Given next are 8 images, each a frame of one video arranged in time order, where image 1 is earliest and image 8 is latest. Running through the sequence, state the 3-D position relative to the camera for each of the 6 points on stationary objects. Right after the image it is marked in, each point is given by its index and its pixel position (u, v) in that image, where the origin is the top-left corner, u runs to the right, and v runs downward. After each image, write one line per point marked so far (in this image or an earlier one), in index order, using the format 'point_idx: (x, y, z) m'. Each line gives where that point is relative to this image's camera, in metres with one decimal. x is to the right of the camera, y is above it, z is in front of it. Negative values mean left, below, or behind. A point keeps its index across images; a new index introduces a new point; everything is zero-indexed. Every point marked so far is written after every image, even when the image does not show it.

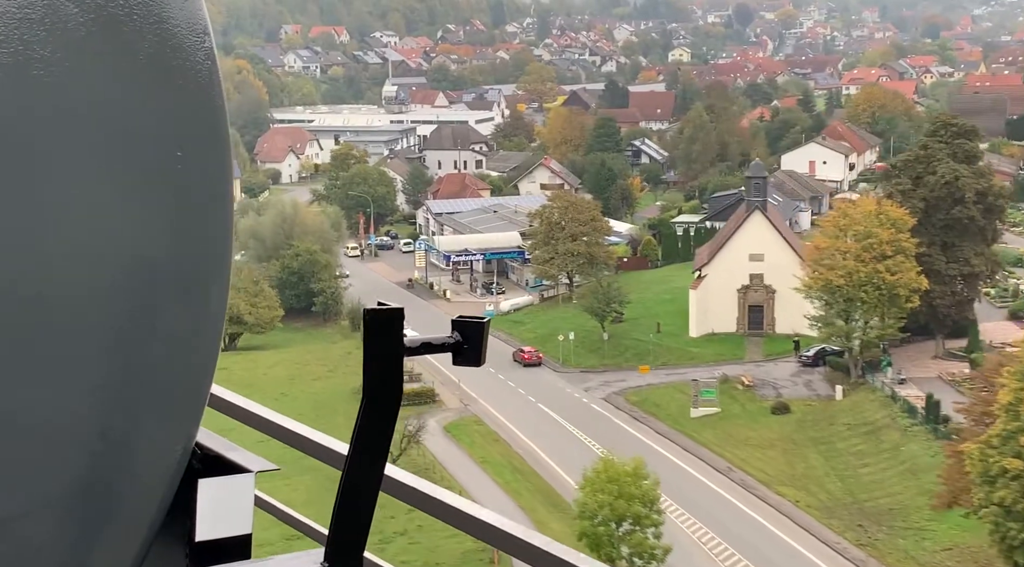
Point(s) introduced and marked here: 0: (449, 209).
0: (-0.5, +0.7, +14.6) m
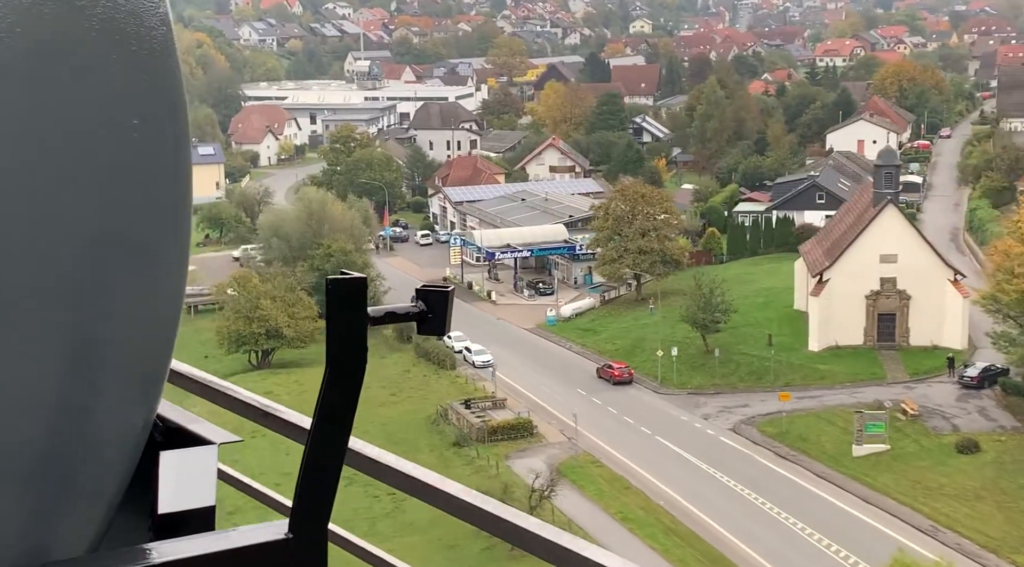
0: (-0.3, +0.7, +13.4) m
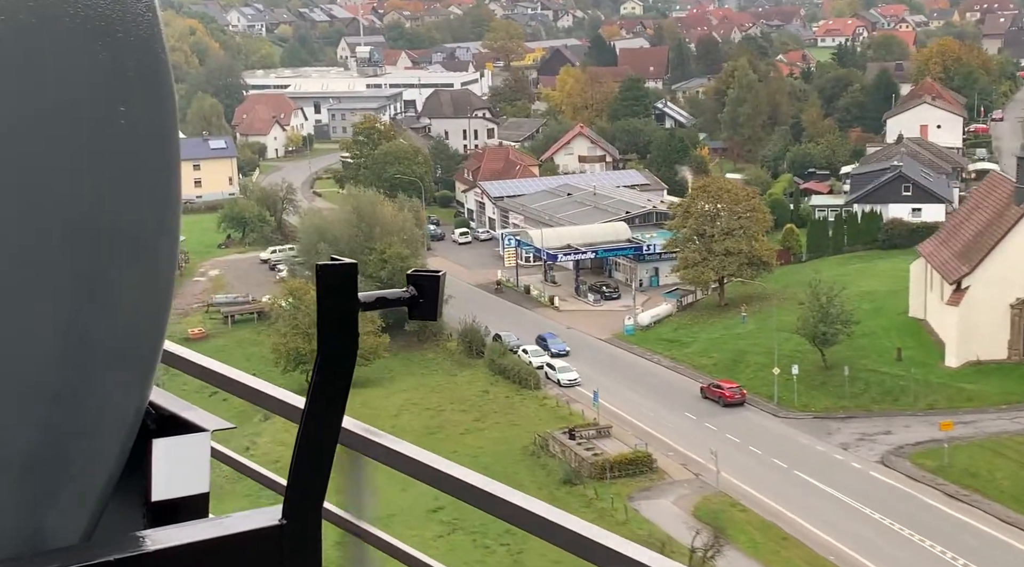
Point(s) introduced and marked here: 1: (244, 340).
0: (0.0, +0.7, +12.5) m
1: (-1.6, -0.3, +9.3) m
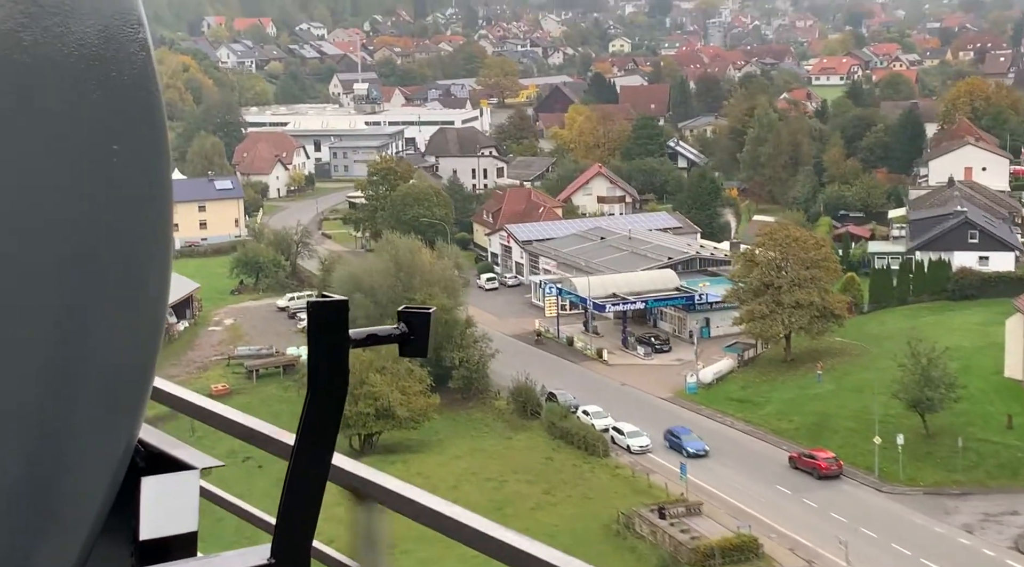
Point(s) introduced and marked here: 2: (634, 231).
0: (+0.2, +0.4, +11.9) m
1: (-1.4, -0.6, +8.7) m
2: (+0.9, +0.4, +11.7) m
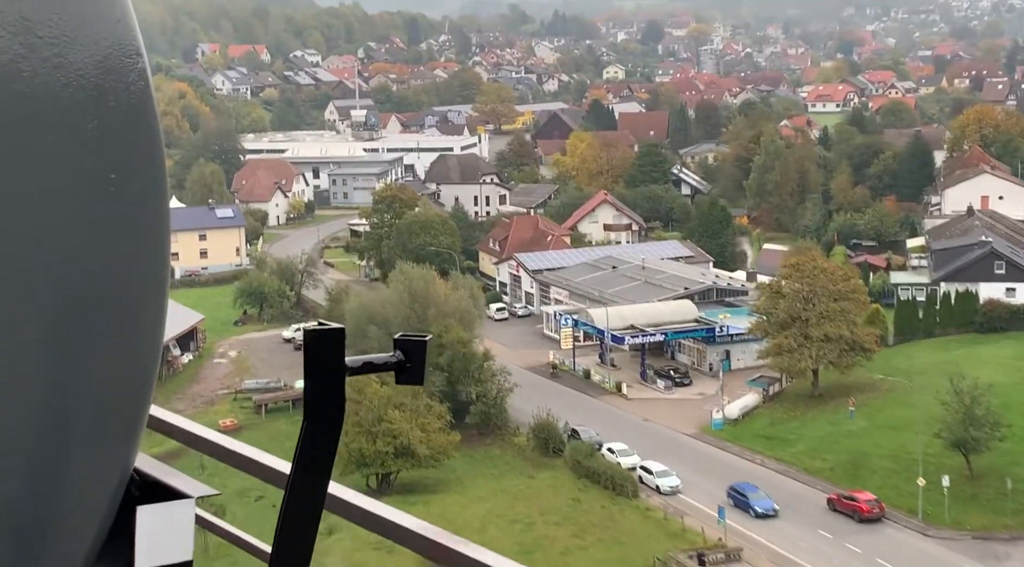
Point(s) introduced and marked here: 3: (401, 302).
0: (+0.3, +0.1, +11.7) m
1: (-1.3, -0.8, +8.4) m
2: (+1.0, +0.2, +11.5) m
3: (-0.6, -0.1, +8.4) m
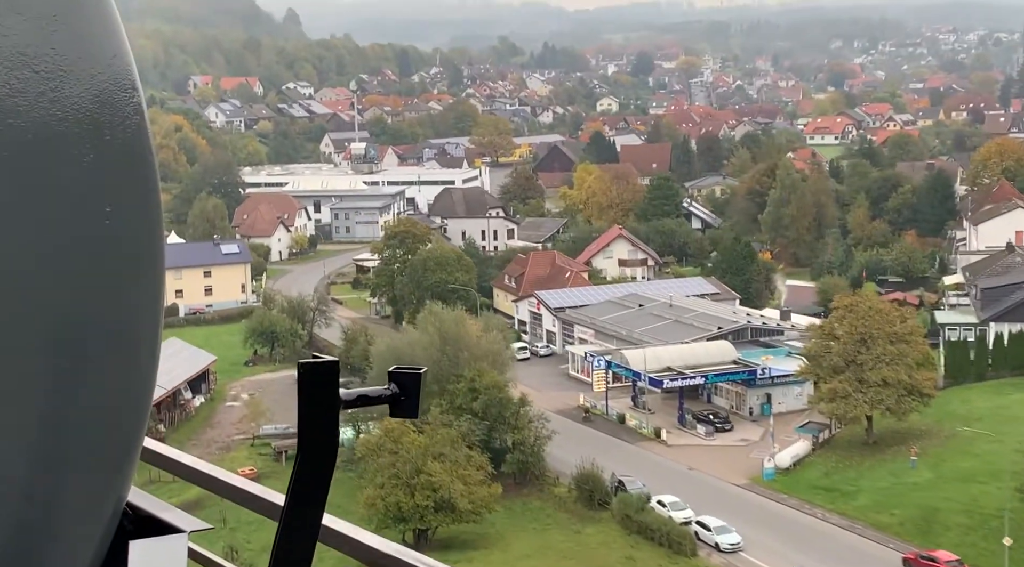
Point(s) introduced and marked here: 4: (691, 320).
0: (+0.4, -0.1, +11.3) m
1: (-1.1, -1.0, +8.0) m
2: (+1.2, -0.1, +11.1) m
3: (-0.4, -0.3, +8.0) m
4: (+1.2, -0.2, +10.2) m
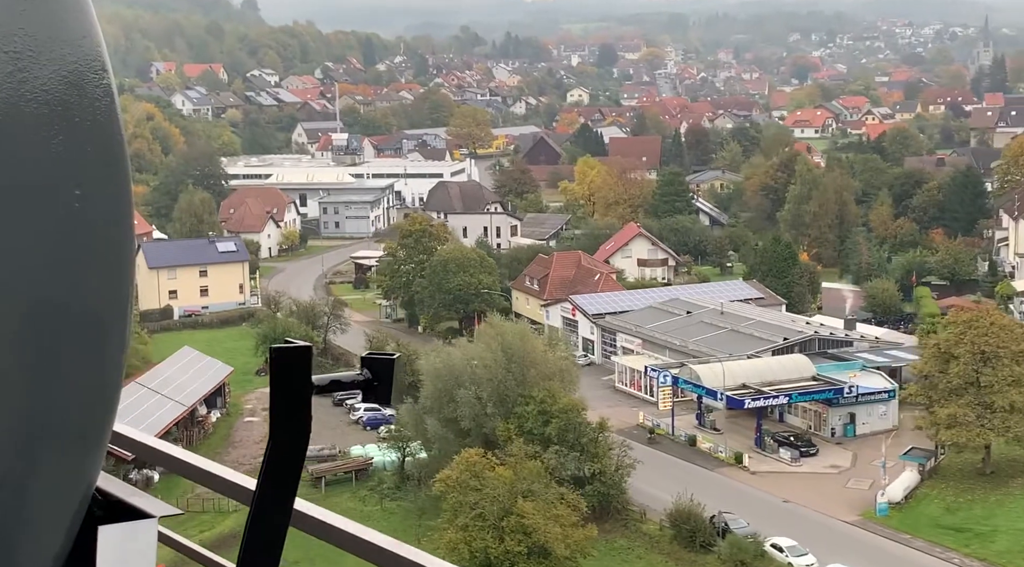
0: (+0.7, -0.2, +10.5) m
1: (-0.7, -1.0, +7.1) m
2: (+1.4, -0.1, +10.3) m
3: (-0.1, -0.4, +7.2) m
4: (+1.4, -0.3, +9.4) m
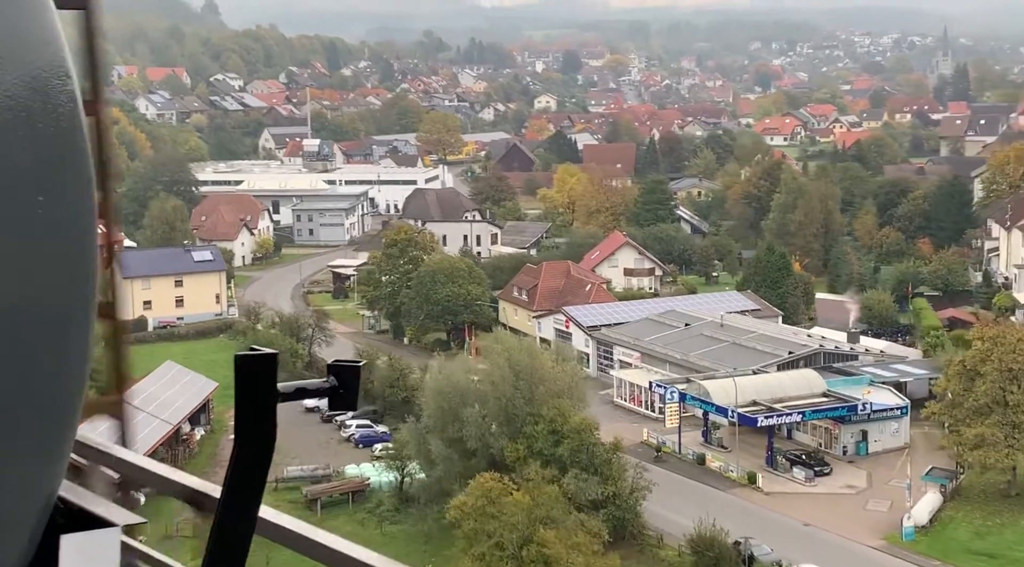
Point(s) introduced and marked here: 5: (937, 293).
0: (+0.6, -0.2, +10.2) m
1: (-0.7, -1.1, +6.8) m
2: (+1.3, -0.2, +10.0) m
3: (-0.1, -0.4, +6.9) m
4: (+1.4, -0.4, +9.1) m
5: (+3.3, -0.1, +11.8) m
